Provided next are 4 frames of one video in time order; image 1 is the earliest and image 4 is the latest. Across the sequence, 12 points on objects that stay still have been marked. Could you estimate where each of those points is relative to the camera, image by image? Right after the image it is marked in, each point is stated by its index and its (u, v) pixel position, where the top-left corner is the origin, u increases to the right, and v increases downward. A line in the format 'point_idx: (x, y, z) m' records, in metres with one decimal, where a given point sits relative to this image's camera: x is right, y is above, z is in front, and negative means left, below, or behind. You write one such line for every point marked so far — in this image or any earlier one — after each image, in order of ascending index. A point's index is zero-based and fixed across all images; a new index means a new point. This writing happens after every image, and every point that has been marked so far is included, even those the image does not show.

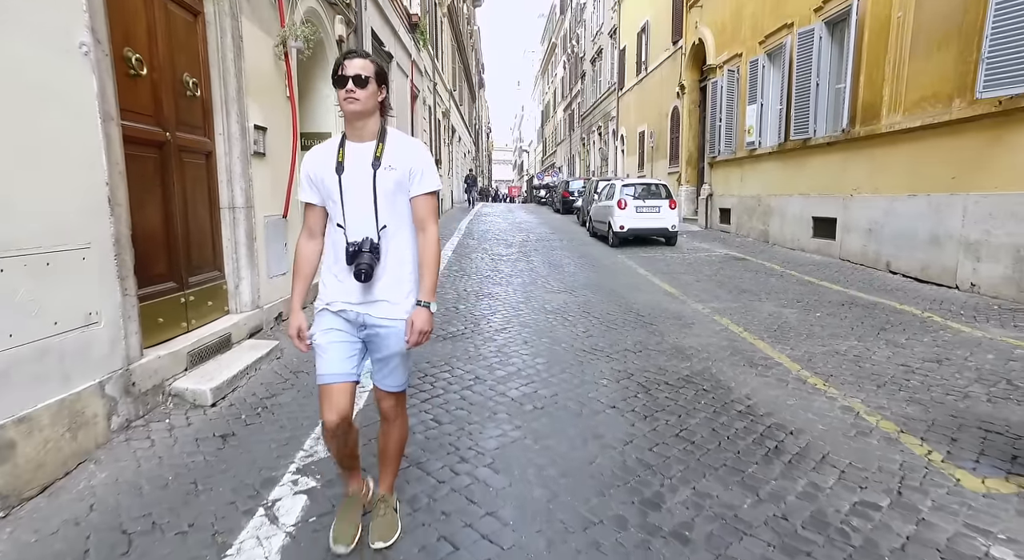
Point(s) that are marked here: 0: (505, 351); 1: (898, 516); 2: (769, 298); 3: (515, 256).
0: (-0.1, -0.6, +5.0) m
1: (+1.9, -1.1, +2.7) m
2: (+3.3, -0.2, +7.3) m
3: (+0.1, +0.5, +11.0) m
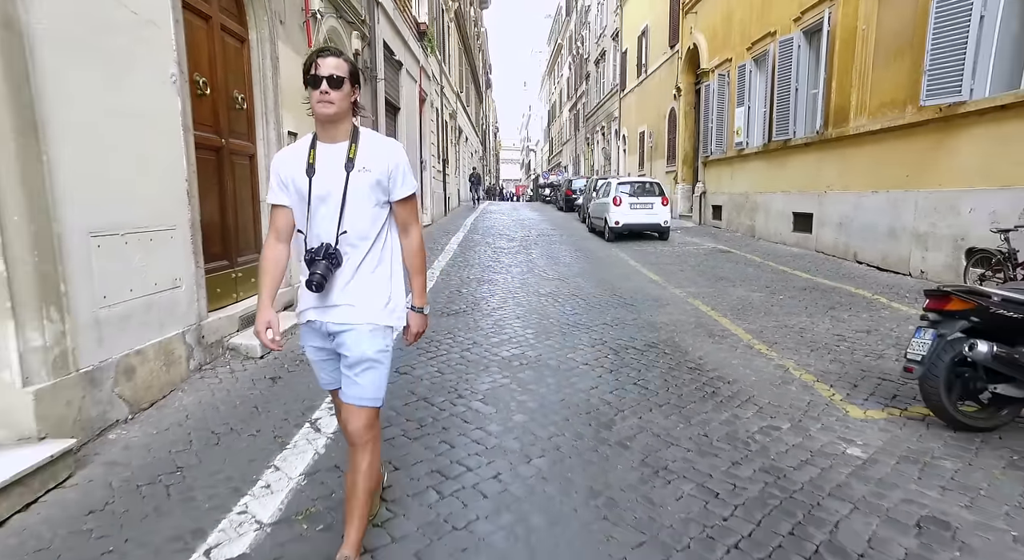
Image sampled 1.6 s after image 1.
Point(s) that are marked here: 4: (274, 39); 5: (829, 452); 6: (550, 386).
0: (-0.1, -0.5, +5.9) m
1: (+1.8, -1.0, +3.5) m
2: (+3.3, -0.1, +8.1) m
3: (+0.1, +0.7, +11.9) m
4: (-2.4, +2.4, +5.6) m
5: (+1.8, -1.0, +3.2) m
6: (+0.3, -0.8, +4.2) m
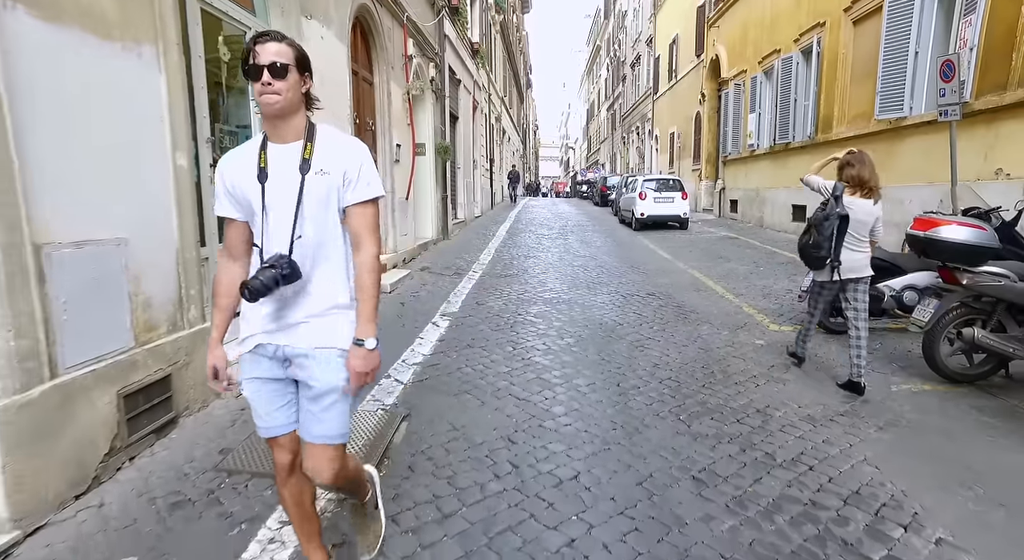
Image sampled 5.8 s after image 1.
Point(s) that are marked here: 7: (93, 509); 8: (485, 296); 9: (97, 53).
0: (+0.5, 0.0, +8.1) m
1: (+2.2, -0.6, +5.6) m
2: (+4.0, +0.4, +10.1) m
3: (+1.1, +1.1, +14.1) m
4: (-1.8, +2.8, +8.0) m
5: (+2.2, -0.6, +5.4) m
6: (+0.7, -0.4, +6.4) m
7: (-1.7, -0.9, +2.3) m
8: (-0.3, -0.2, +7.1) m
9: (-1.9, +1.0, +2.5) m
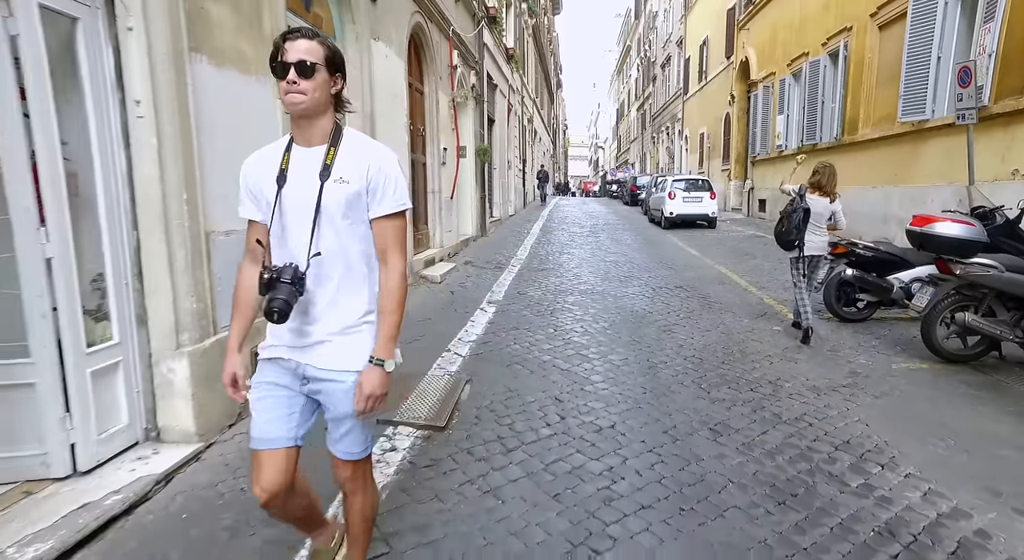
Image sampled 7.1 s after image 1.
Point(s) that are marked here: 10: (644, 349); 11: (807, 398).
0: (+1.0, +0.1, +8.7) m
1: (+2.6, -0.5, +6.2) m
2: (+4.7, +0.4, +10.6) m
3: (+1.9, +1.2, +14.7) m
4: (-1.2, +3.0, +8.7) m
5: (+2.7, -0.5, +5.9) m
6: (+1.2, -0.3, +7.0) m
7: (-1.5, -0.8, +3.1) m
8: (+0.2, -0.1, +7.8) m
9: (-1.6, +1.1, +3.3) m
10: (+1.2, -0.6, +5.1) m
11: (+2.1, -0.8, +4.0) m
